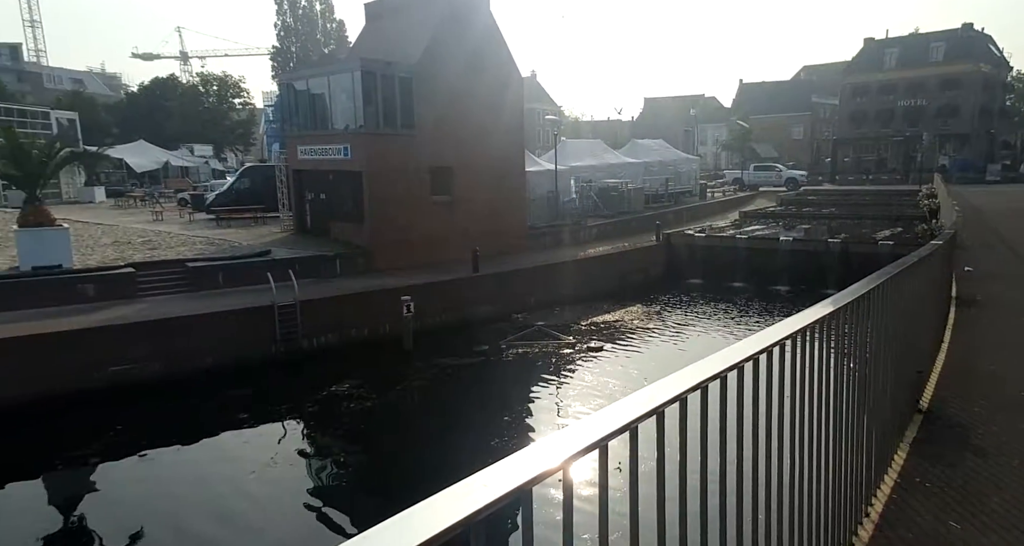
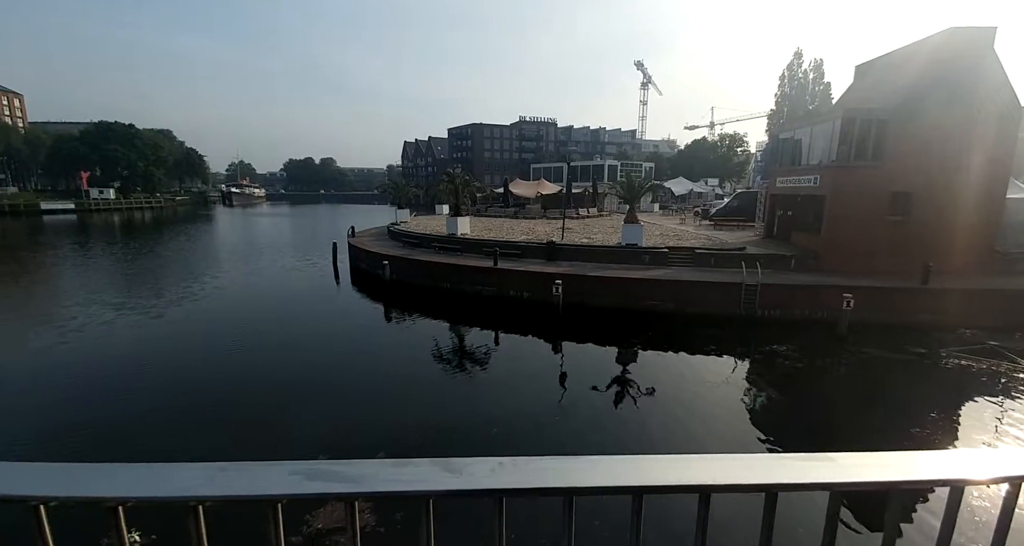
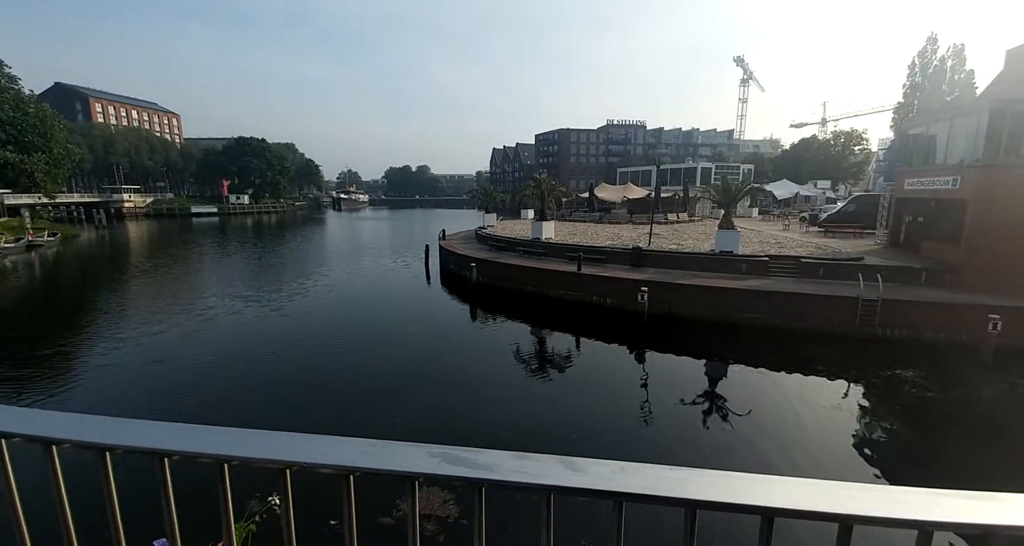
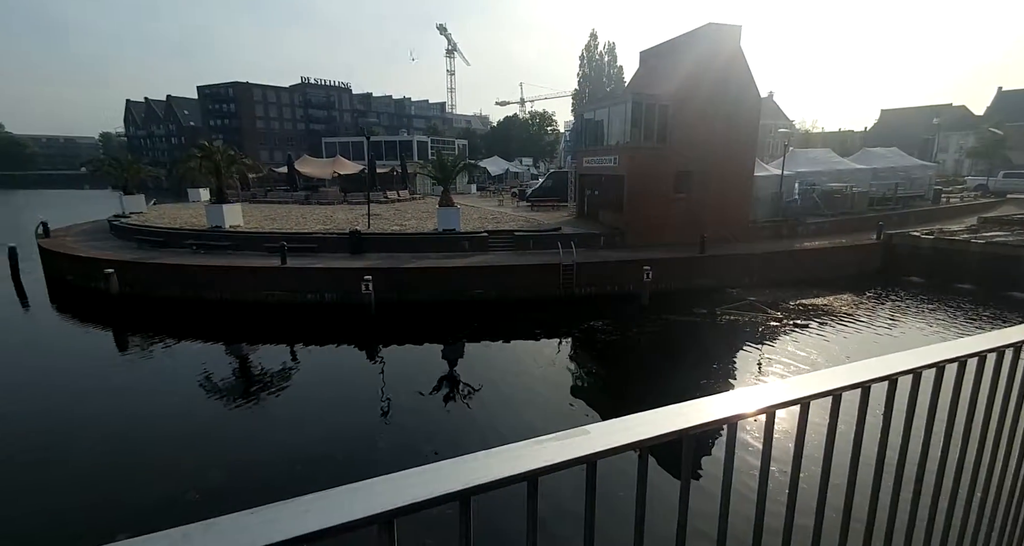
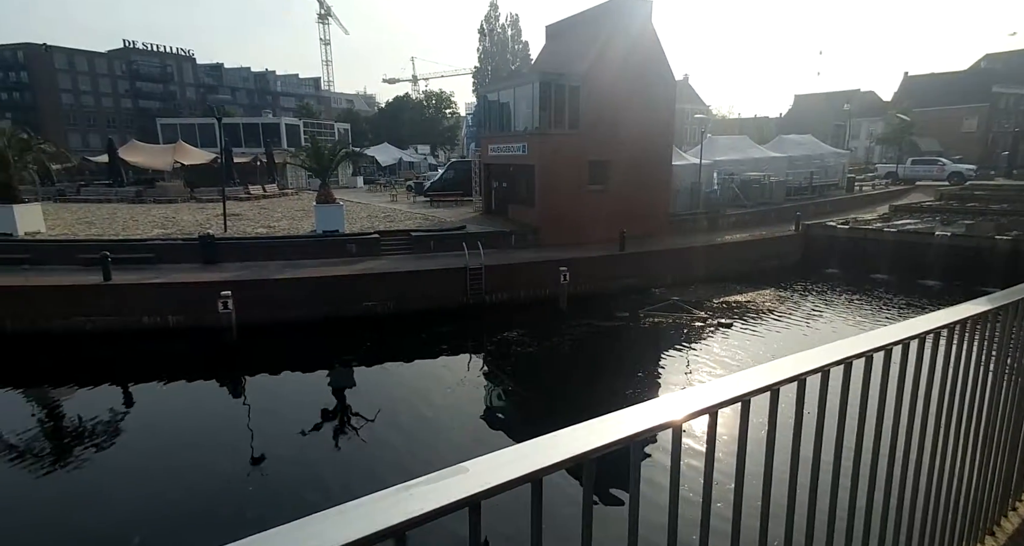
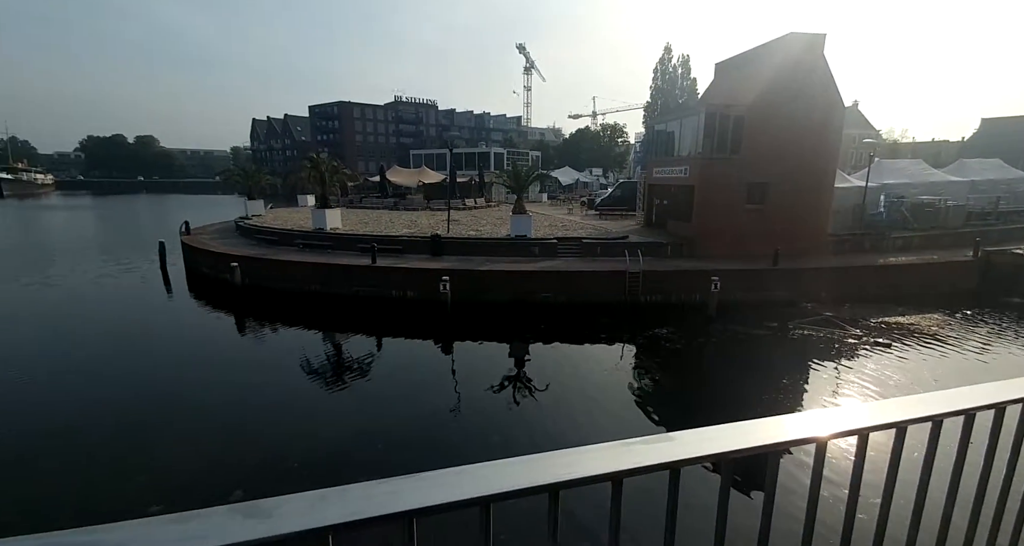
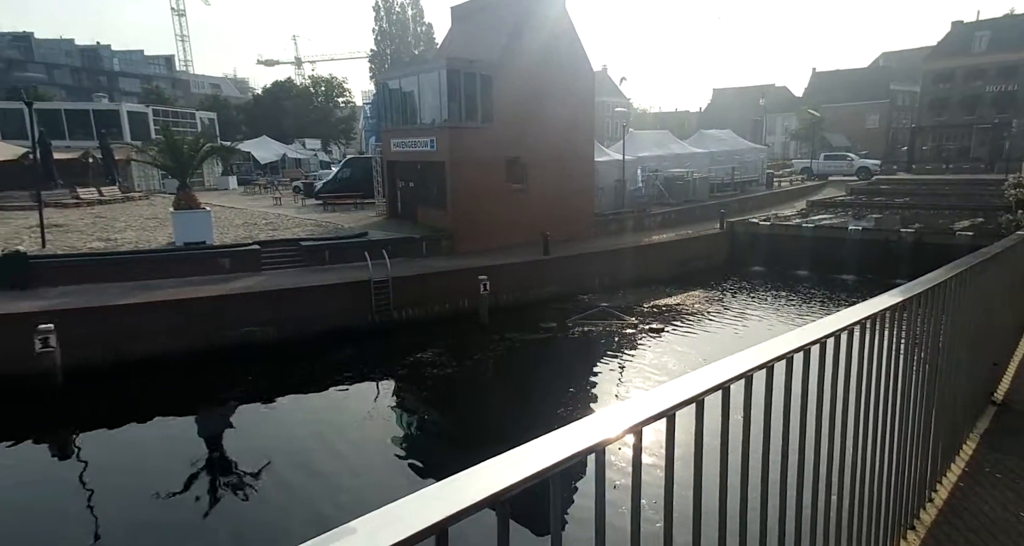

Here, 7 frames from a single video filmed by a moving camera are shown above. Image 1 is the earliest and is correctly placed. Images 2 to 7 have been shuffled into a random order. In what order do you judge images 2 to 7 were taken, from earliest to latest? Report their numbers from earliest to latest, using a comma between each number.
7, 5, 4, 6, 2, 3
